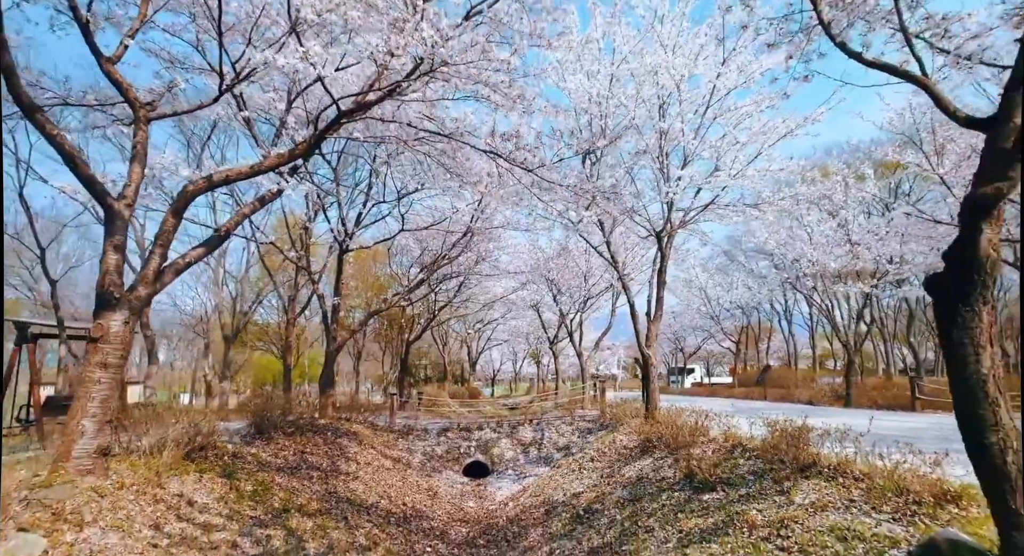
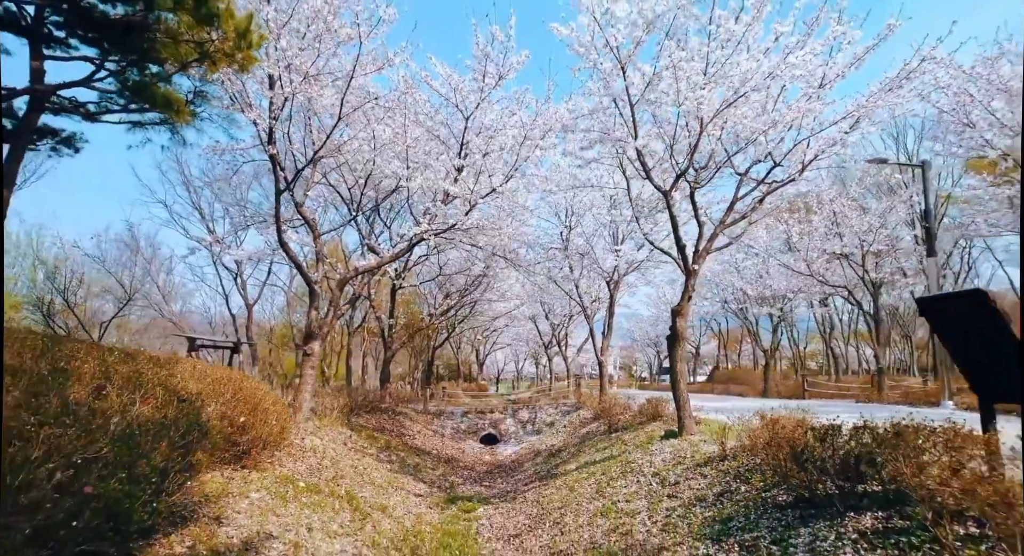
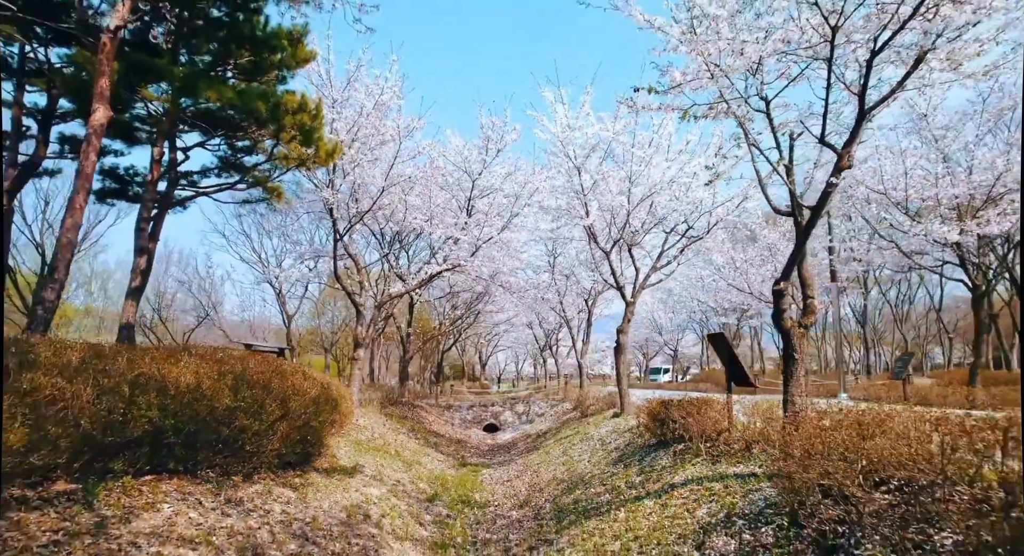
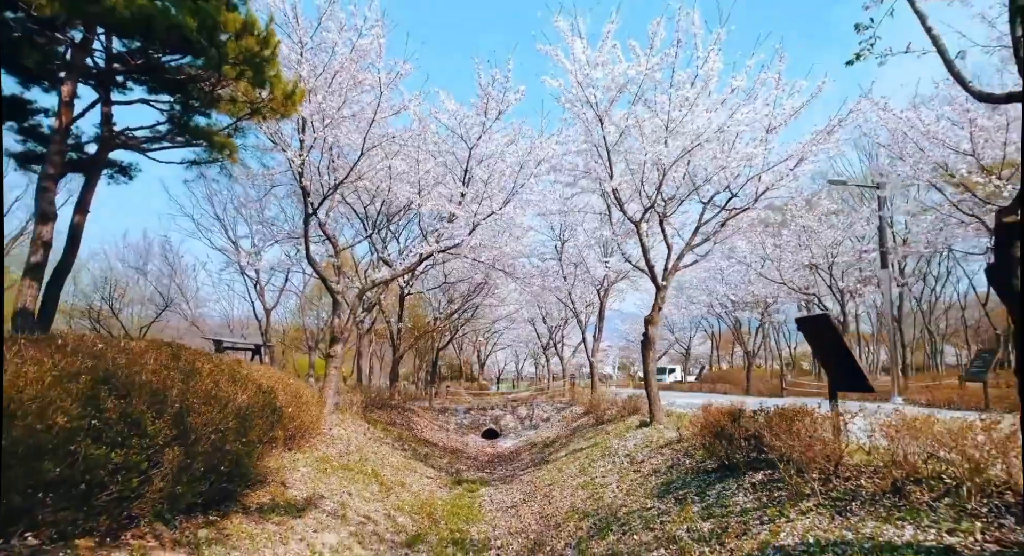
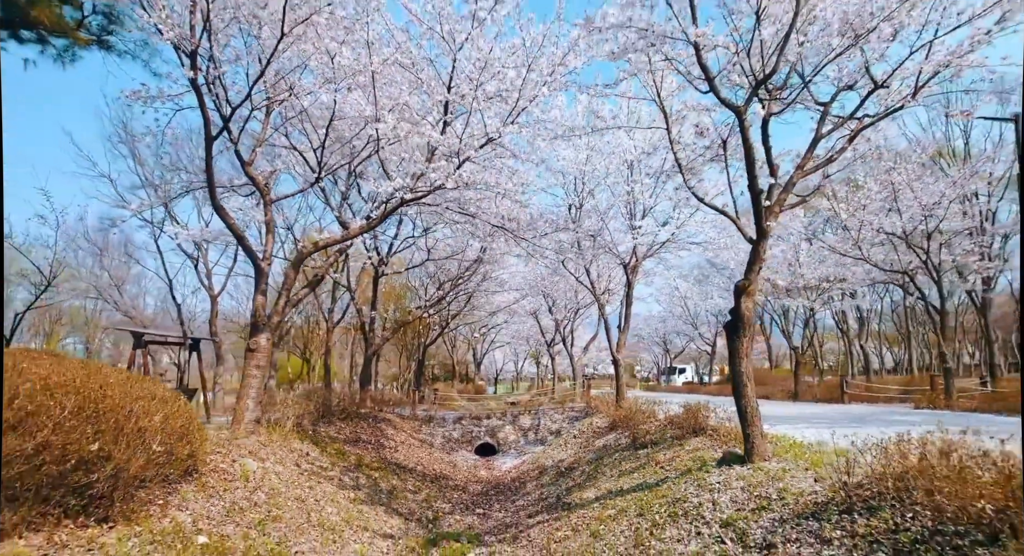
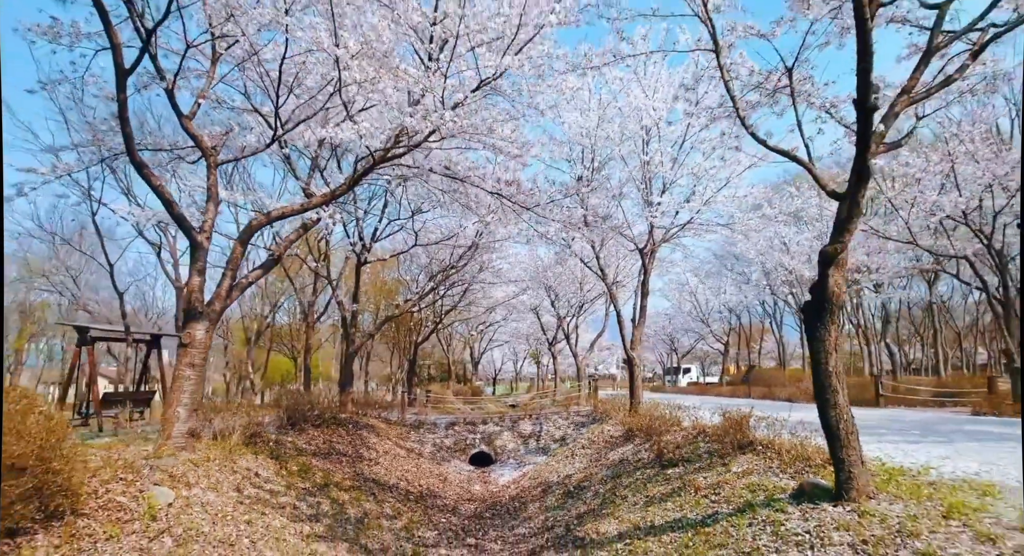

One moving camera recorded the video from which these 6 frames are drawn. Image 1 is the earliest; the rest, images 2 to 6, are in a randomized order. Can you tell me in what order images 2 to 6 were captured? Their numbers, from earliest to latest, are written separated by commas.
6, 5, 2, 4, 3
